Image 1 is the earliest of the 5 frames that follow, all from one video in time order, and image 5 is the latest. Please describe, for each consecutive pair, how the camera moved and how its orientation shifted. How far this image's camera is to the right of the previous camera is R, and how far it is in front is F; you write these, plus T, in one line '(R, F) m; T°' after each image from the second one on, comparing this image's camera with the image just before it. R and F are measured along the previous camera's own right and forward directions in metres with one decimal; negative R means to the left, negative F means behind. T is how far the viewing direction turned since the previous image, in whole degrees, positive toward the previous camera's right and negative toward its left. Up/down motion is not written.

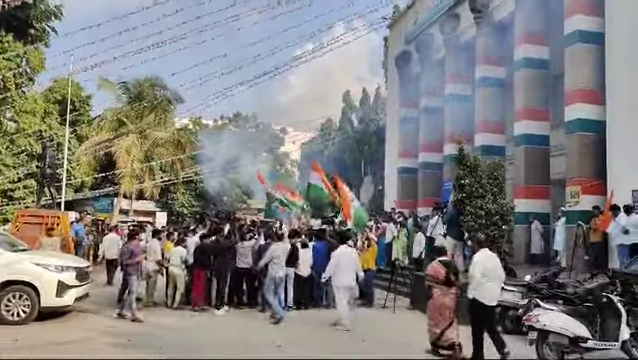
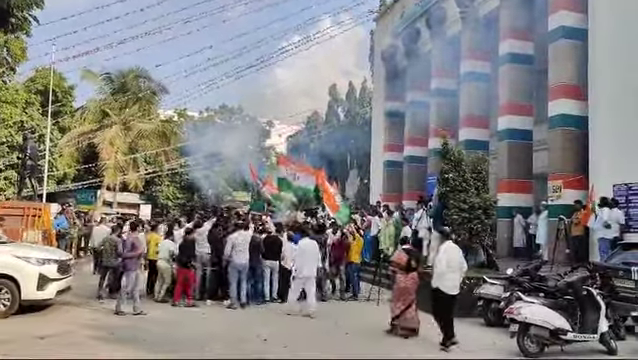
(0.0, -0.1) m; +1°
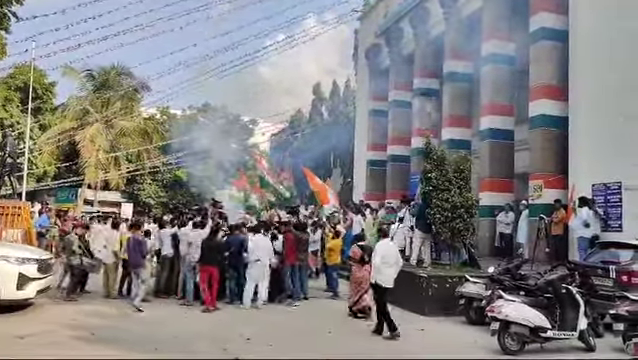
(0.0, 0.0) m; +1°
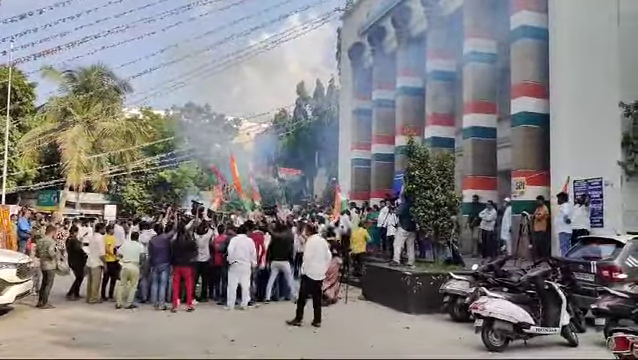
(0.0, 0.0) m; +1°
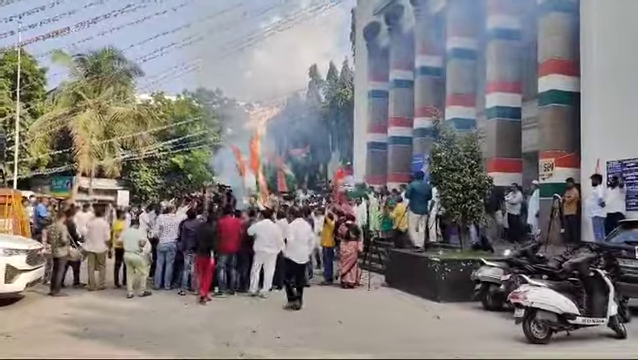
(-0.2, +0.6) m; -1°
